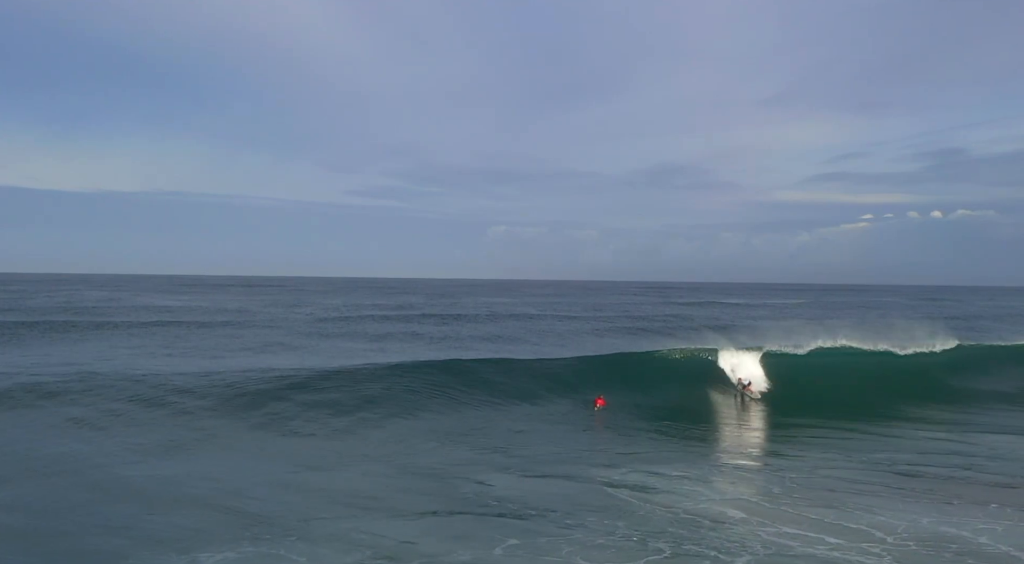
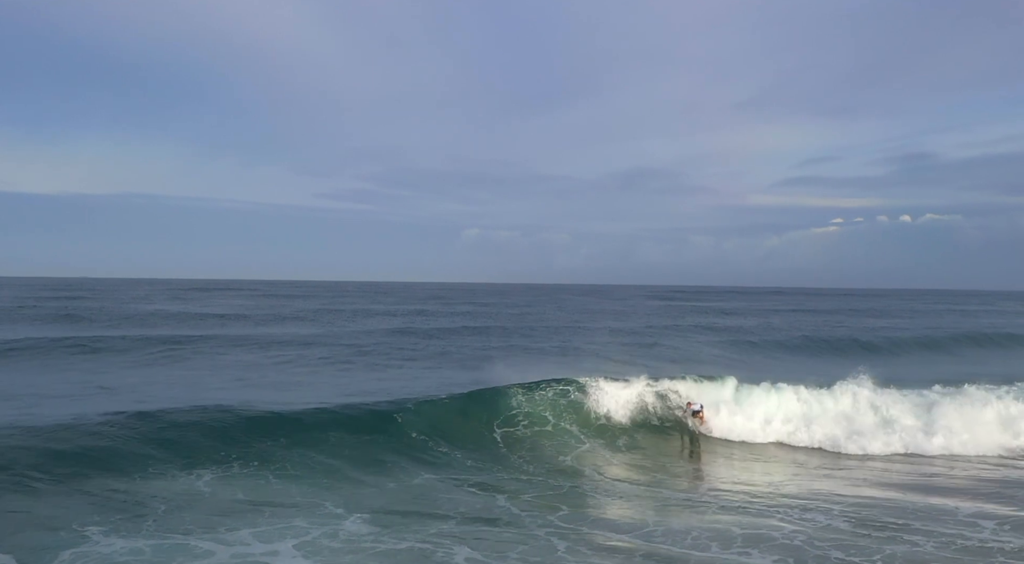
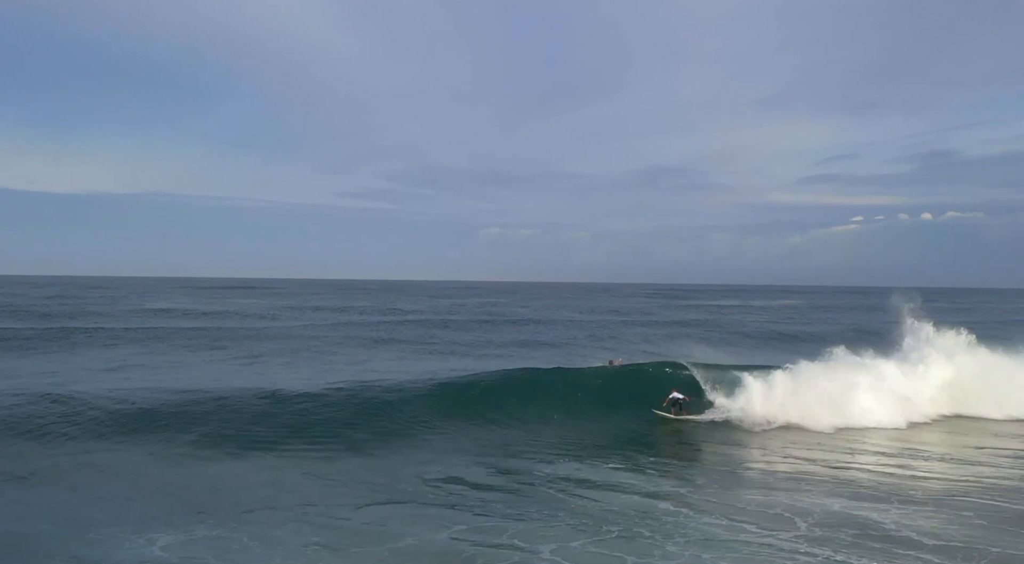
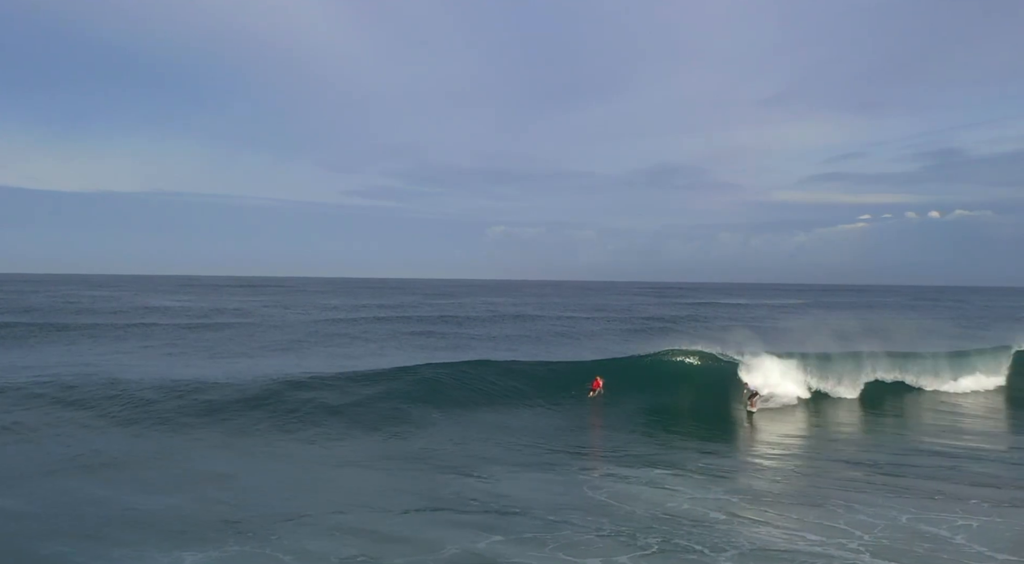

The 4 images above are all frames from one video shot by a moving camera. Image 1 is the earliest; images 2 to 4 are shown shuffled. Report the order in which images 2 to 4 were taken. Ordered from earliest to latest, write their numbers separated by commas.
4, 3, 2
